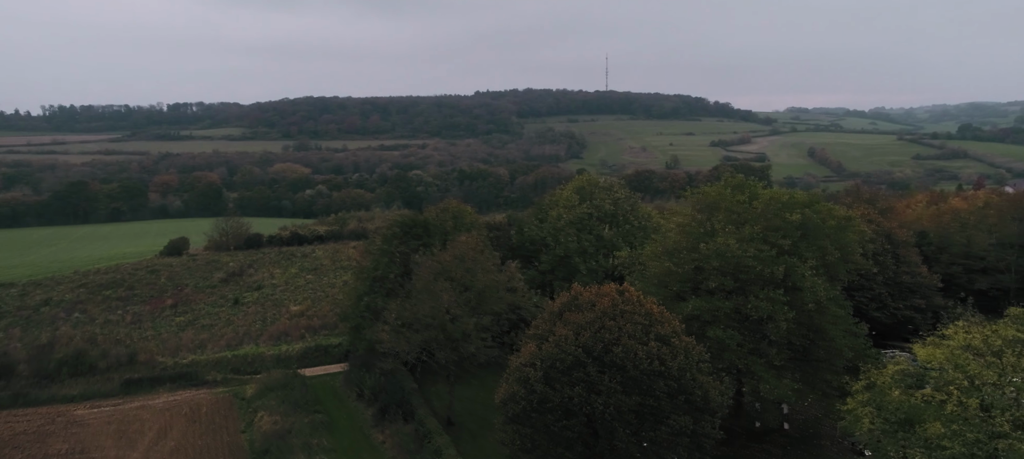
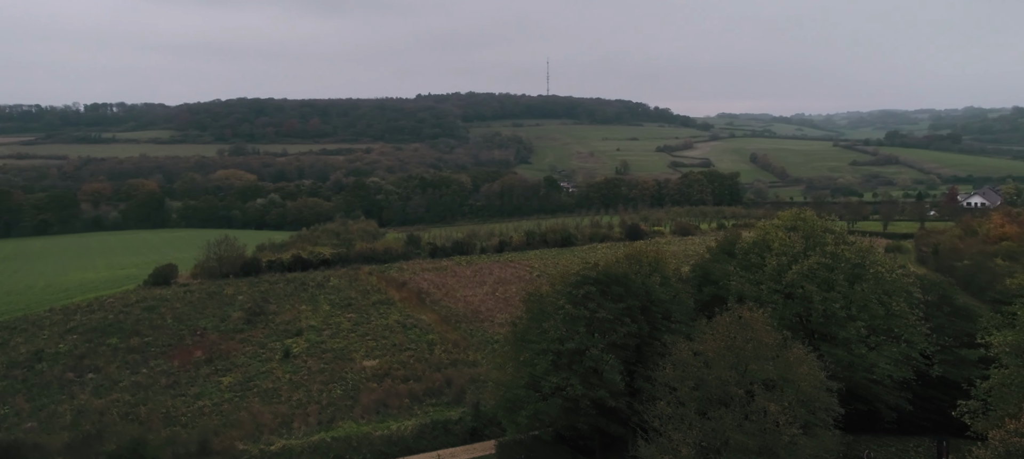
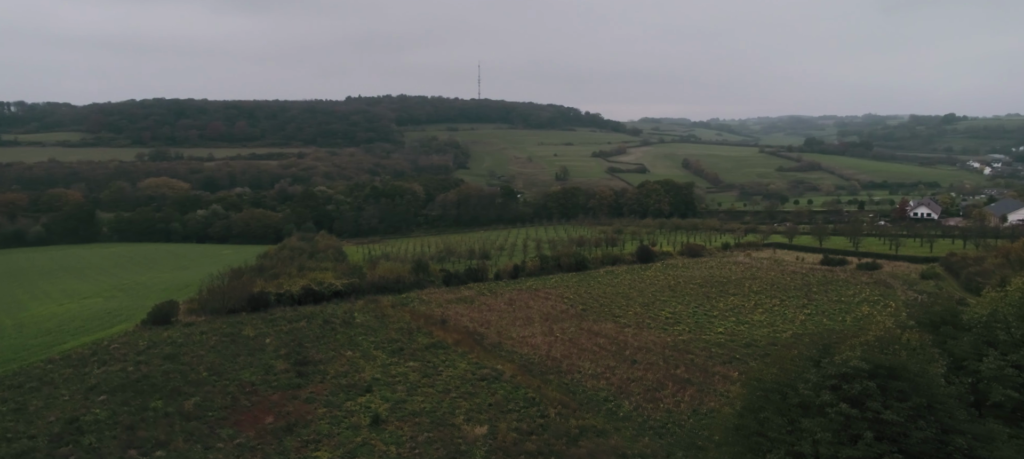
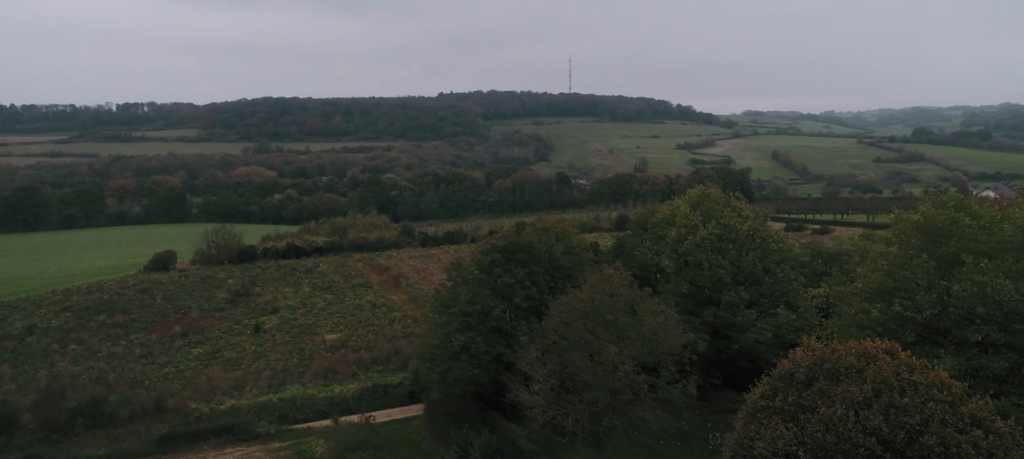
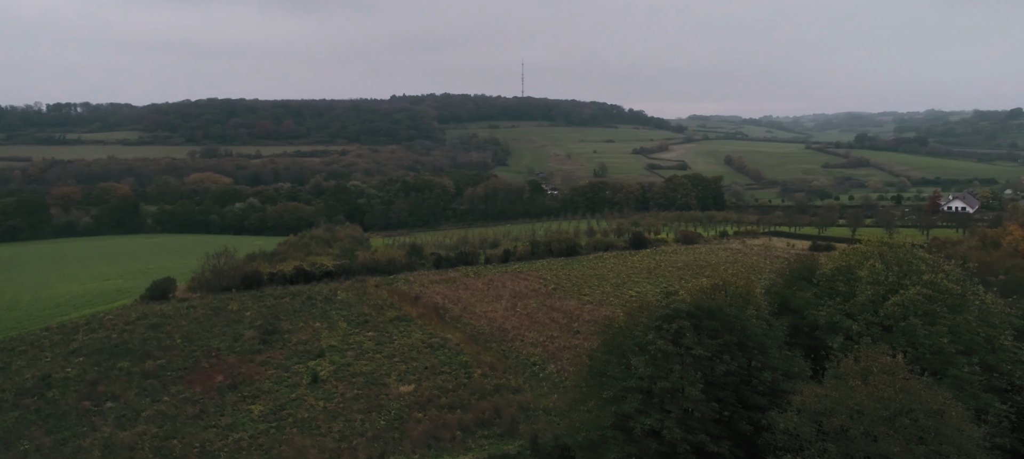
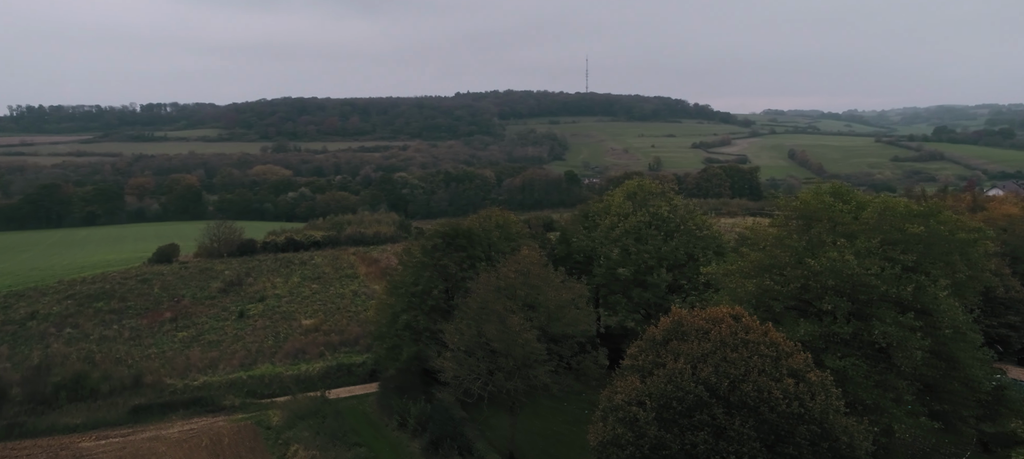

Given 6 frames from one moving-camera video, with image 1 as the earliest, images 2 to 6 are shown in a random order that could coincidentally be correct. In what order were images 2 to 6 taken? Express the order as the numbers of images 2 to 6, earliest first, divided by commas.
6, 4, 2, 5, 3
